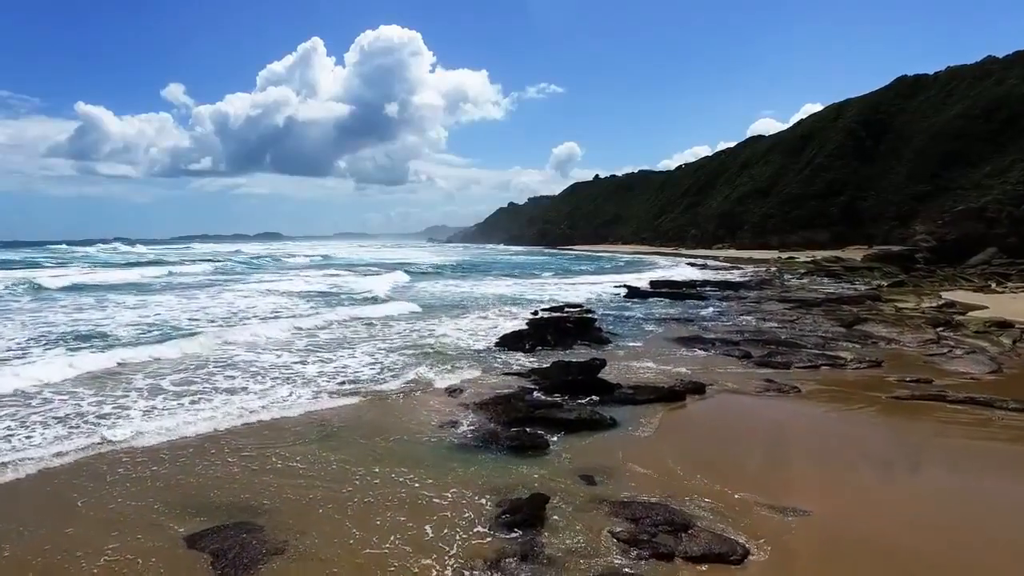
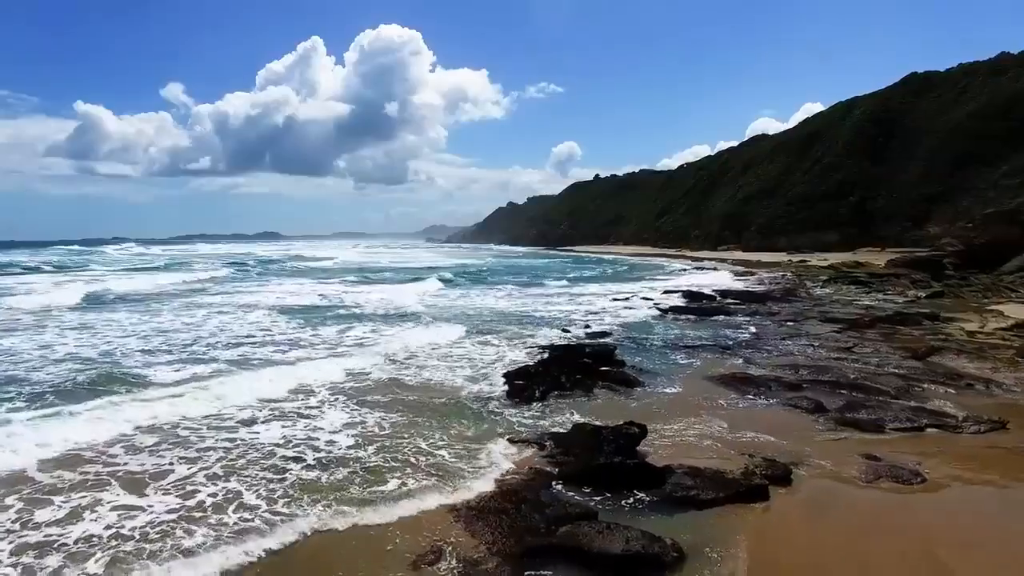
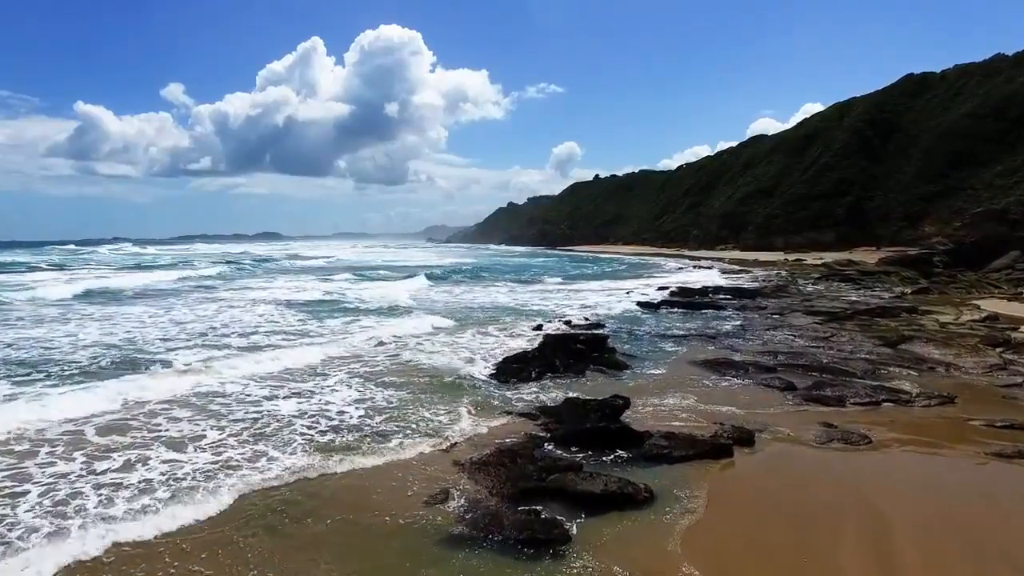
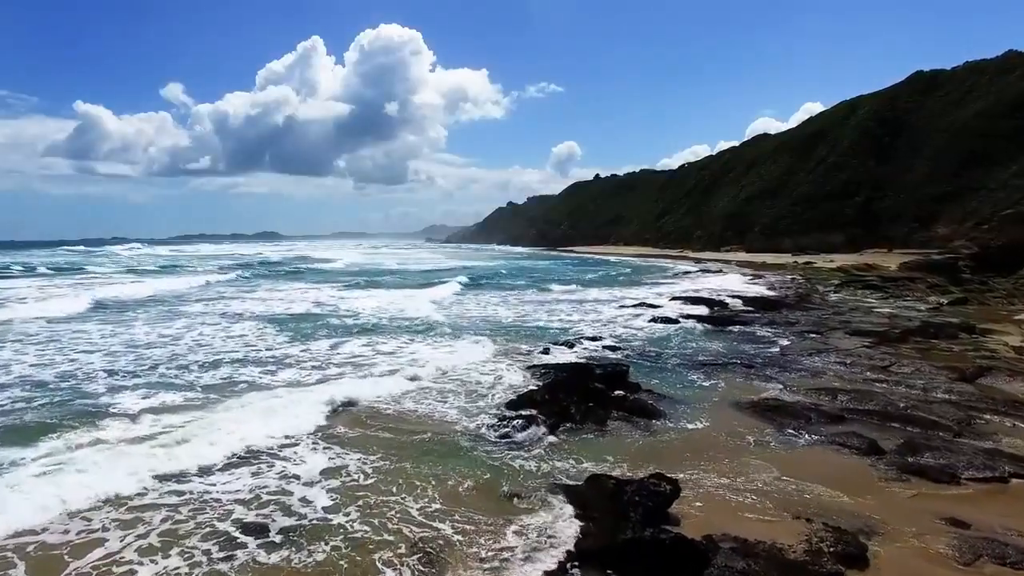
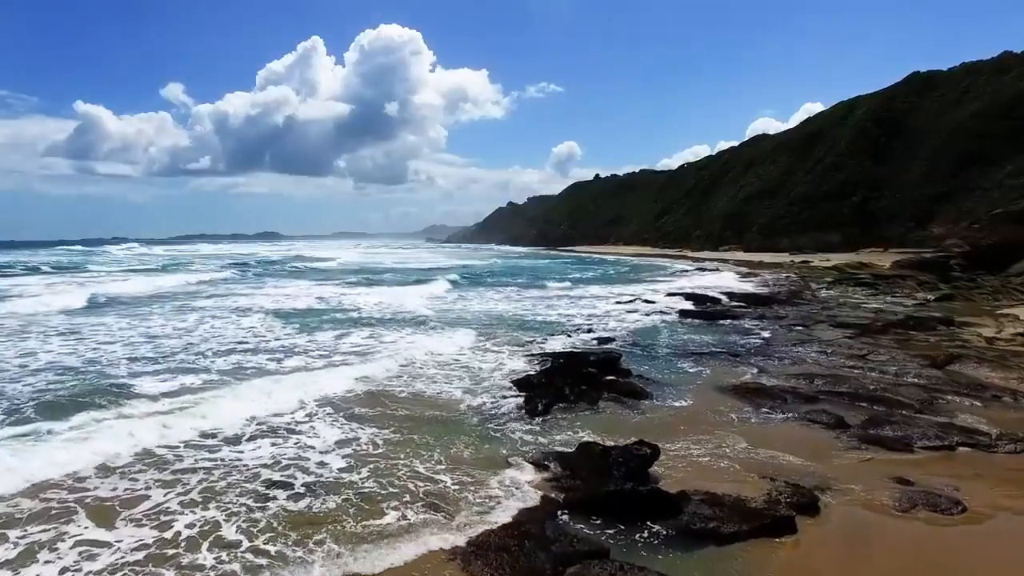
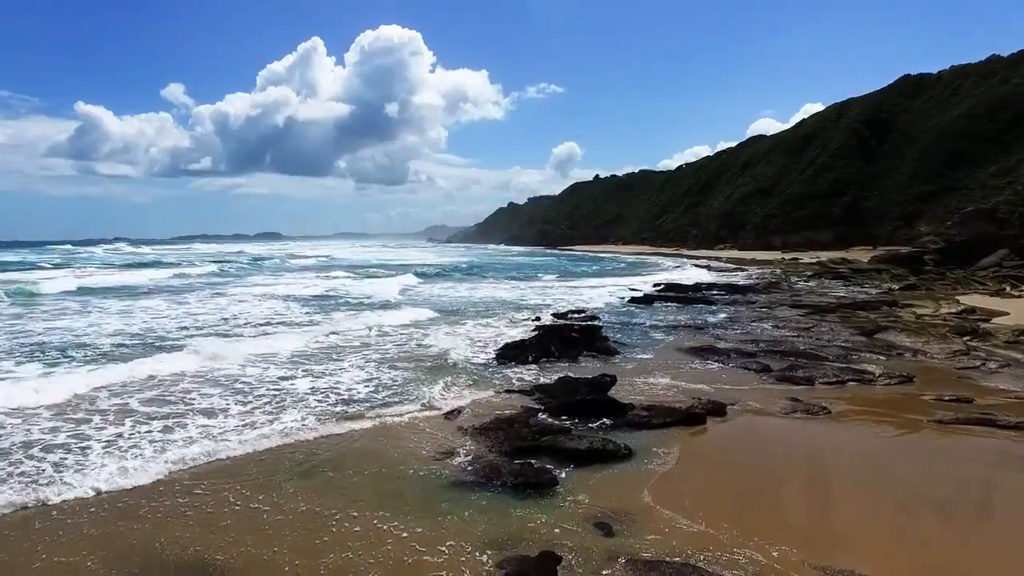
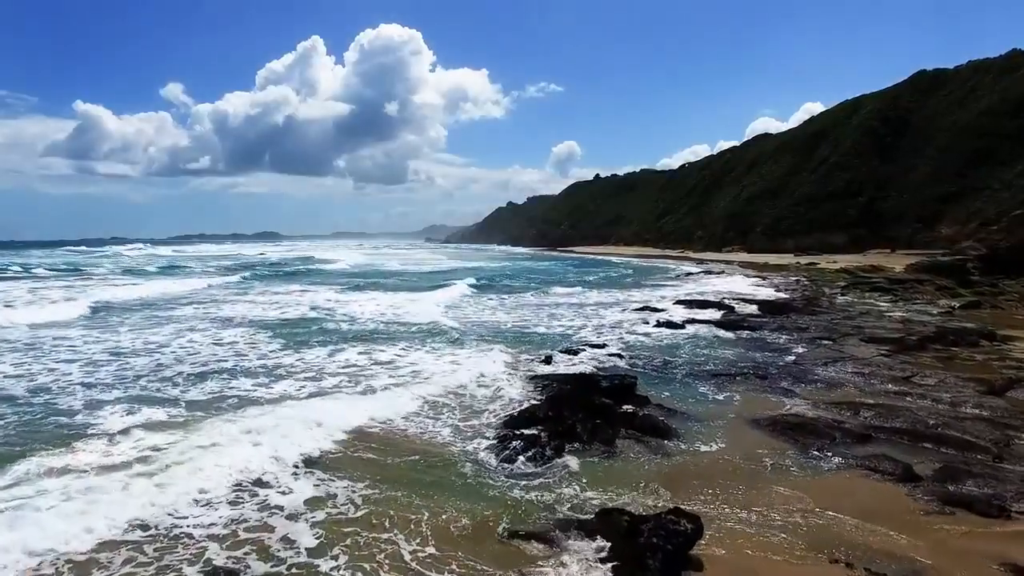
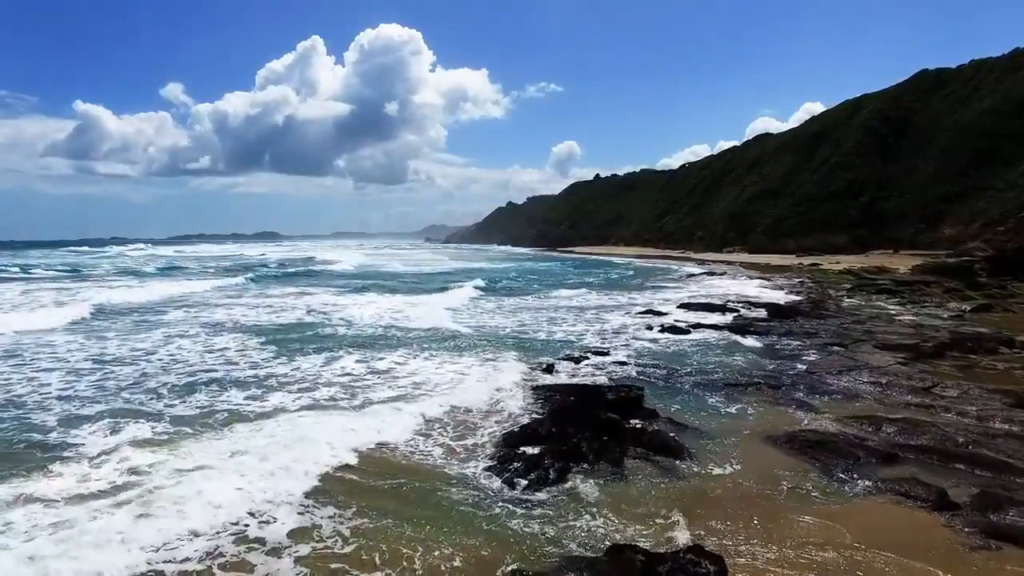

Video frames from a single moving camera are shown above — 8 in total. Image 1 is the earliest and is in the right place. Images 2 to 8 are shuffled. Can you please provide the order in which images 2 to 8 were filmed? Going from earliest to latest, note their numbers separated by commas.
6, 3, 2, 5, 4, 7, 8
